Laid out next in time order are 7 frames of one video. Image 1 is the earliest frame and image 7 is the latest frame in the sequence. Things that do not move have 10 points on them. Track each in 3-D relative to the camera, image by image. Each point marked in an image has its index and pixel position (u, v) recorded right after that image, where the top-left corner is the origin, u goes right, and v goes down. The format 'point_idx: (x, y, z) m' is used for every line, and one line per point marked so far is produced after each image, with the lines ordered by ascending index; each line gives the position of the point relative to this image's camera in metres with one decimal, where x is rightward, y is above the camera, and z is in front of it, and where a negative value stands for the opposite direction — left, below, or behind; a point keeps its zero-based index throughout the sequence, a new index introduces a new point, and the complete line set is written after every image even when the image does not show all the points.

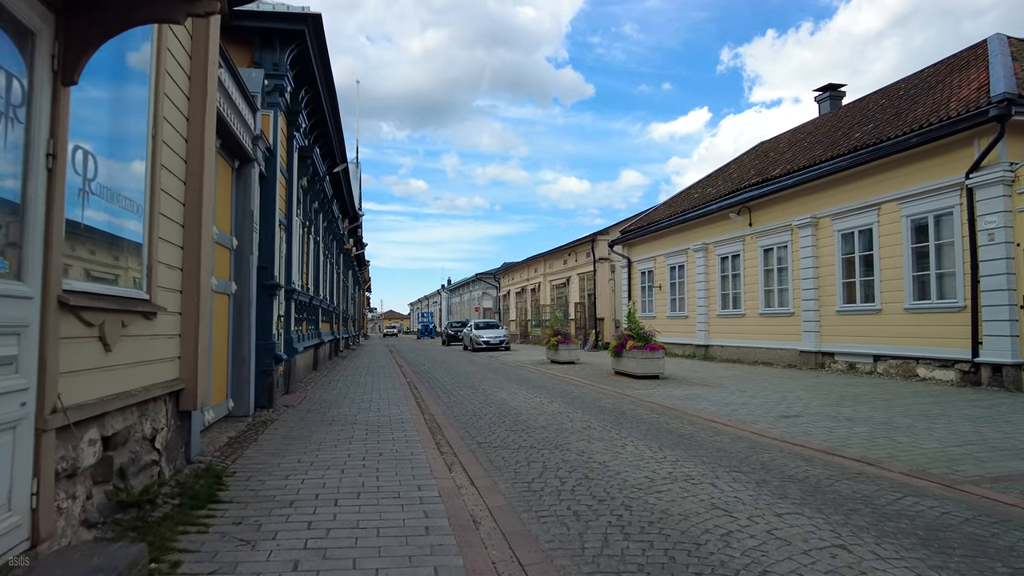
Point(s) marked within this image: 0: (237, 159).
0: (-3.1, +1.4, +9.1) m
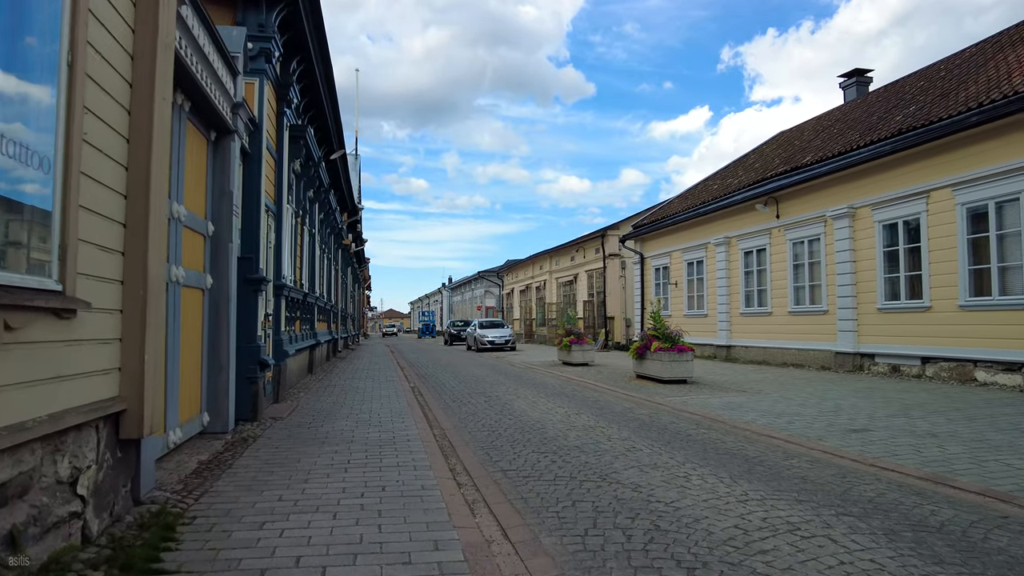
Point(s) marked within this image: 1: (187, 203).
0: (-2.8, +1.5, +7.7) m
1: (-2.7, +0.7, +6.8) m
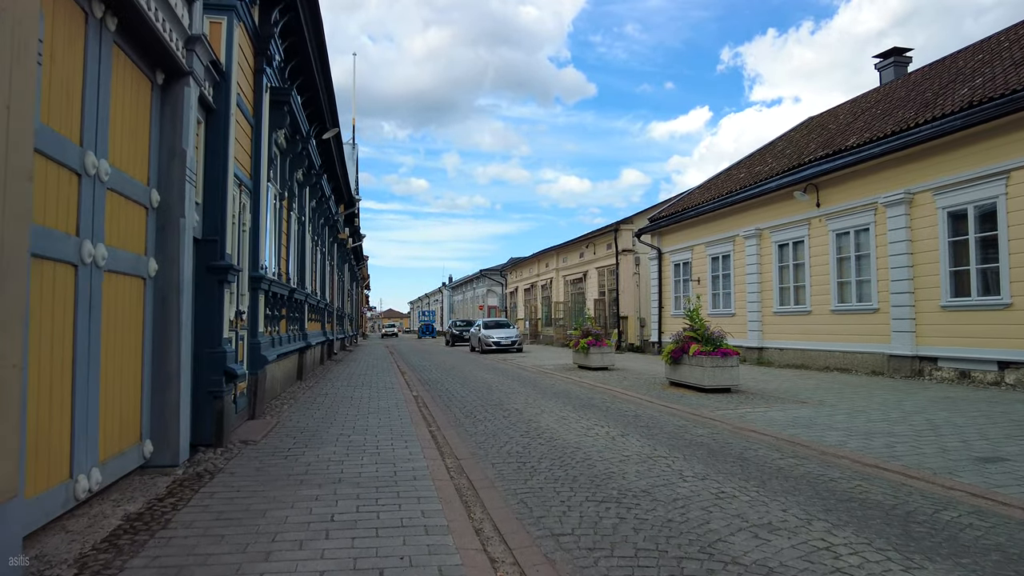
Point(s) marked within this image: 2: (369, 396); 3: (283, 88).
0: (-2.6, +1.6, +5.9) m
1: (-2.5, +0.8, +5.0) m
2: (-2.1, -1.6, +11.9) m
3: (-2.8, +2.5, +10.1) m
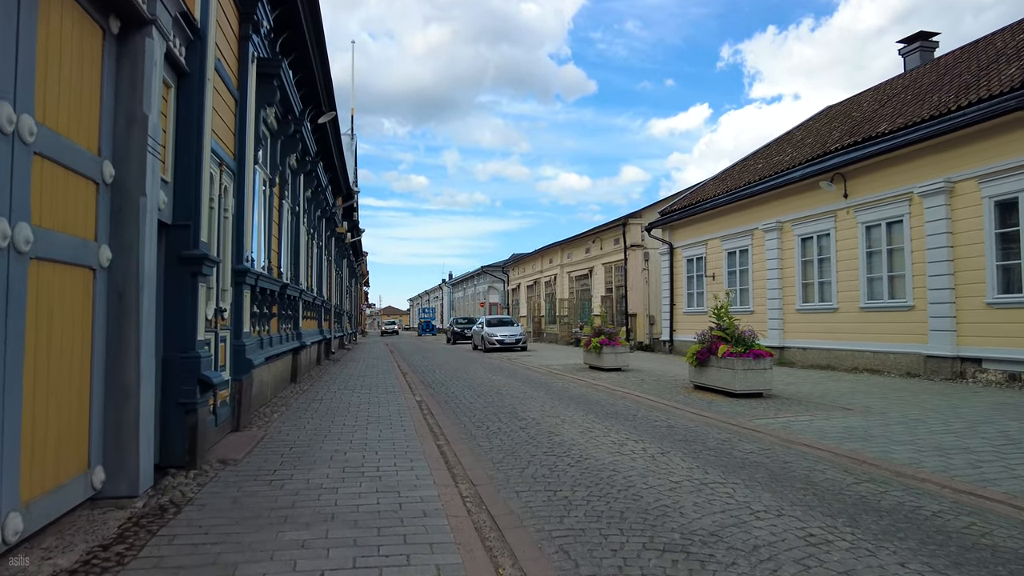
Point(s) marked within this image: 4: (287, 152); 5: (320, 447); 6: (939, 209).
0: (-2.4, +1.6, +4.9) m
1: (-2.3, +0.8, +4.0) m
2: (-1.9, -1.5, +10.9) m
3: (-2.6, +2.5, +9.0) m
4: (-3.1, +1.9, +11.4) m
5: (-1.7, -1.4, +7.0) m
6: (+7.3, +1.3, +13.9) m
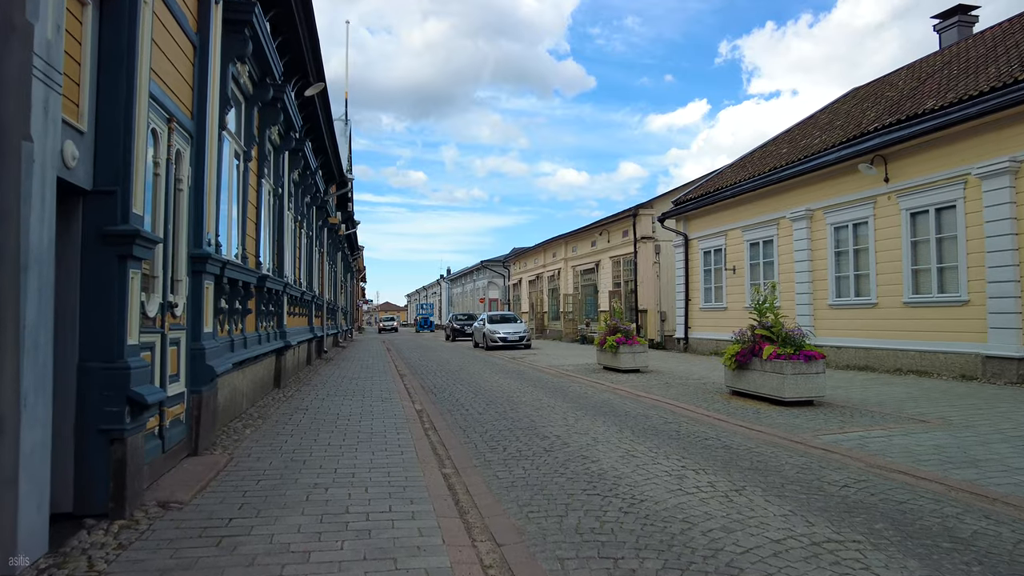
0: (-2.2, +1.7, +3.4) m
1: (-2.1, +0.9, +2.5) m
2: (-1.7, -1.4, +9.4) m
3: (-2.5, +2.6, +7.5) m
4: (-3.0, +2.0, +9.9) m
5: (-1.5, -1.3, +5.5) m
6: (+7.4, +1.5, +12.4) m
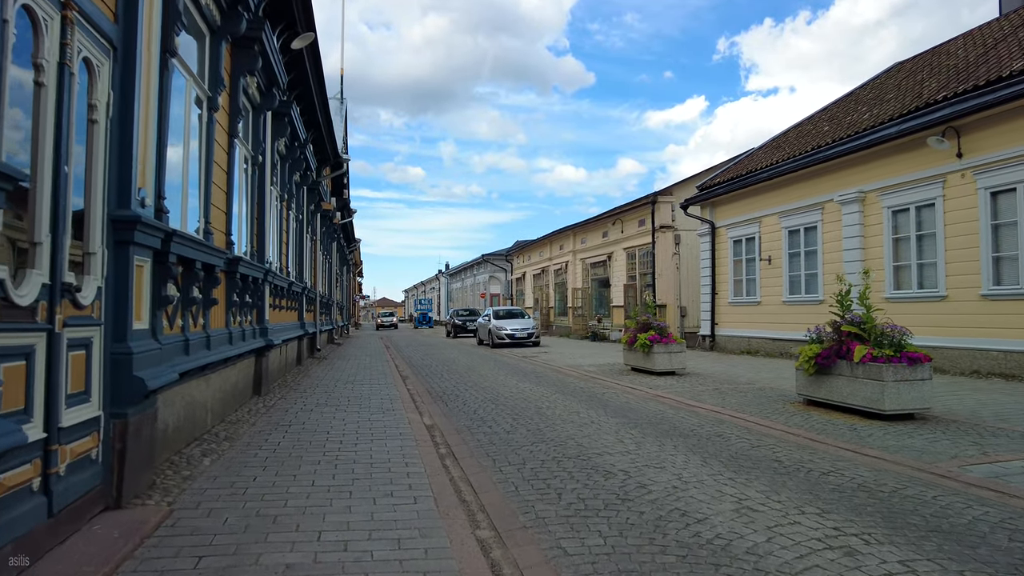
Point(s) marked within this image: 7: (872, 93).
0: (-1.8, +1.8, +1.4) m
1: (-1.7, +1.0, +0.5) m
2: (-1.4, -1.3, +7.5) m
3: (-2.1, +2.7, +5.6) m
4: (-2.6, +2.1, +7.9) m
5: (-1.1, -1.2, +3.6) m
6: (+7.8, +1.6, +10.5) m
7: (+8.2, +4.5, +18.7) m
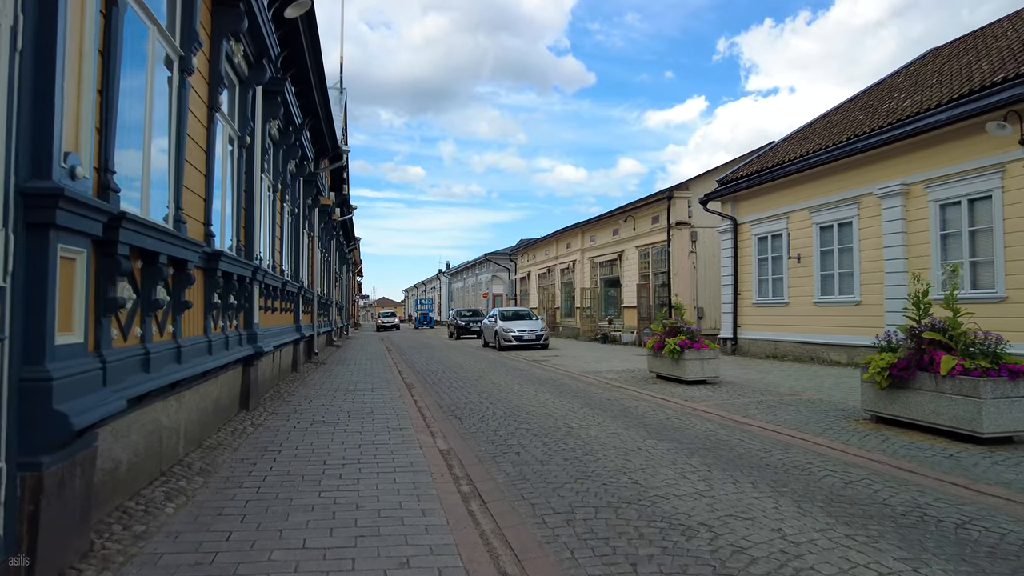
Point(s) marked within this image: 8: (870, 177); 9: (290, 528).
0: (-1.6, +1.8, +0.2) m
1: (-1.5, +1.0, -0.7) m
2: (-1.2, -1.3, +6.2) m
3: (-1.9, +2.7, +4.3) m
4: (-2.4, +2.1, +6.7) m
5: (-0.9, -1.2, +2.4) m
6: (+8.0, +1.6, +9.3) m
7: (+8.5, +4.5, +17.4) m
8: (+6.7, +2.1, +15.4) m
9: (-1.1, -1.2, +4.2) m
